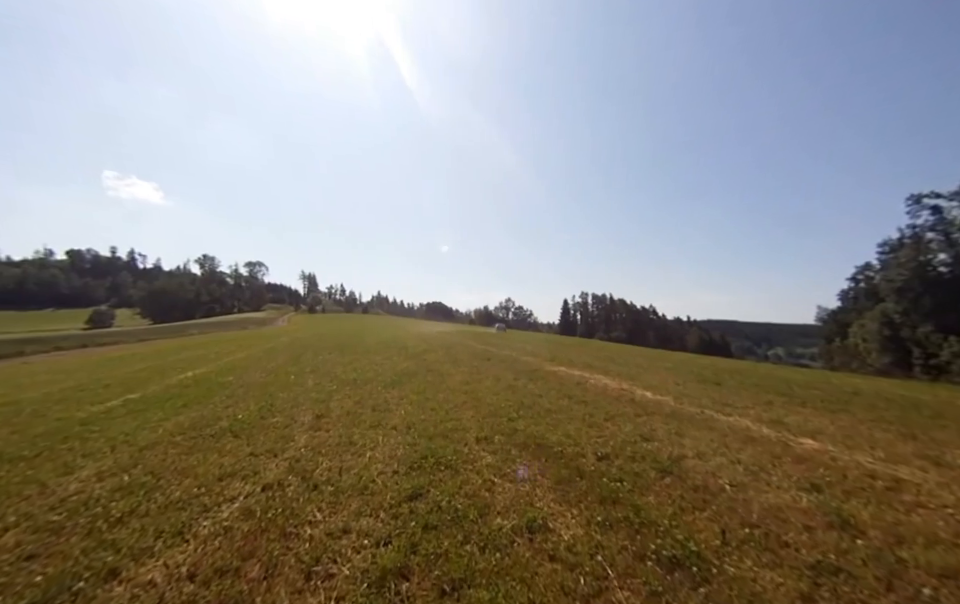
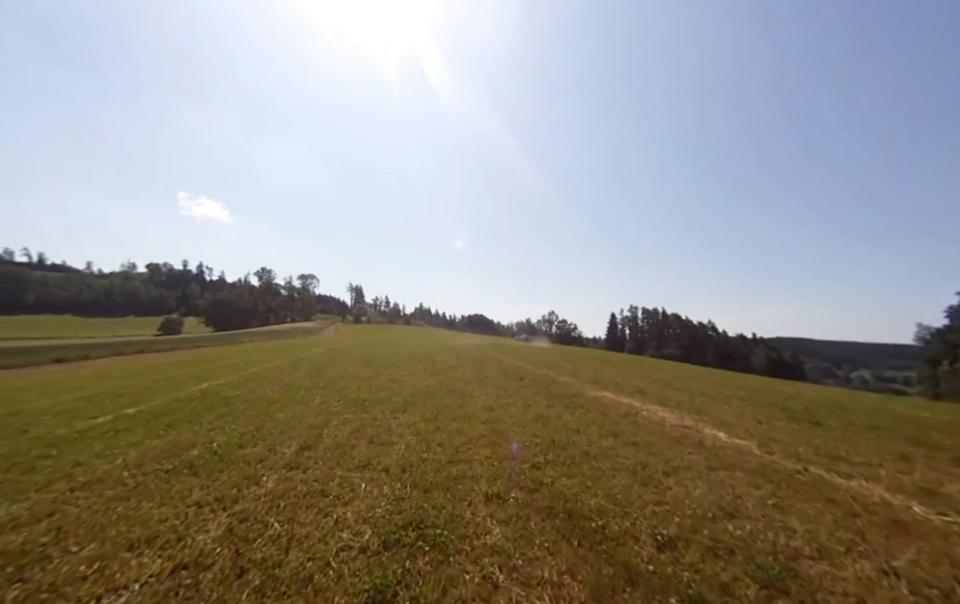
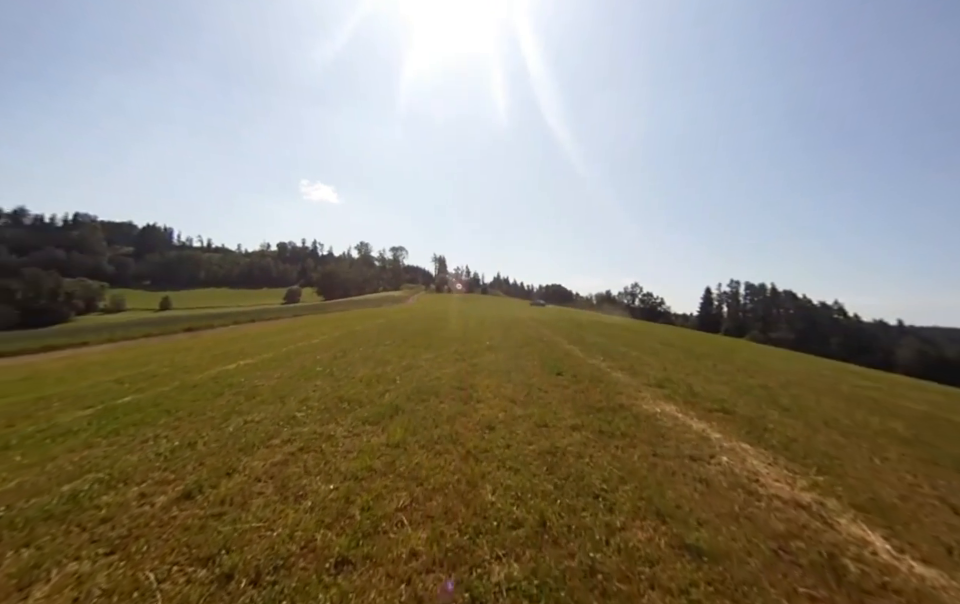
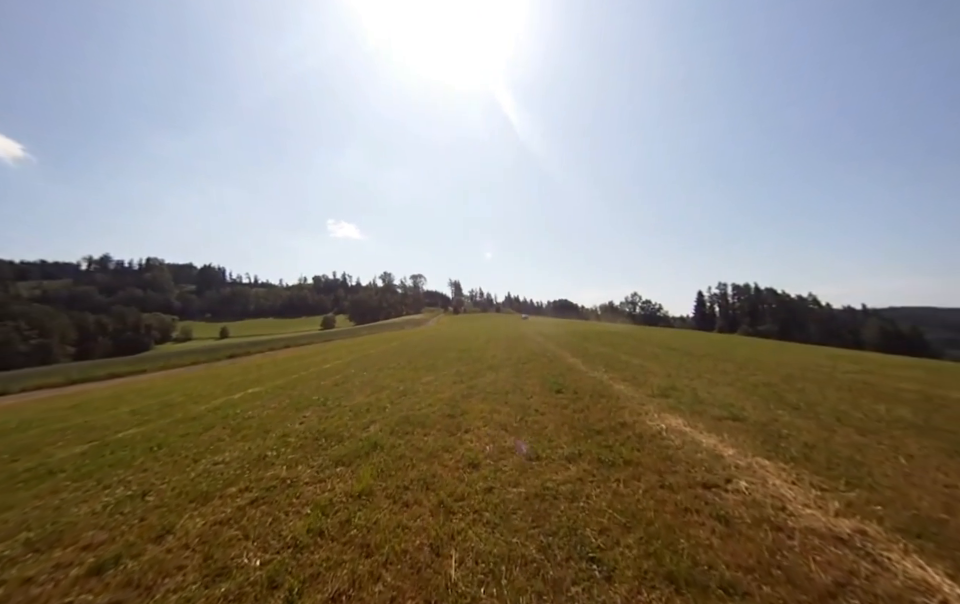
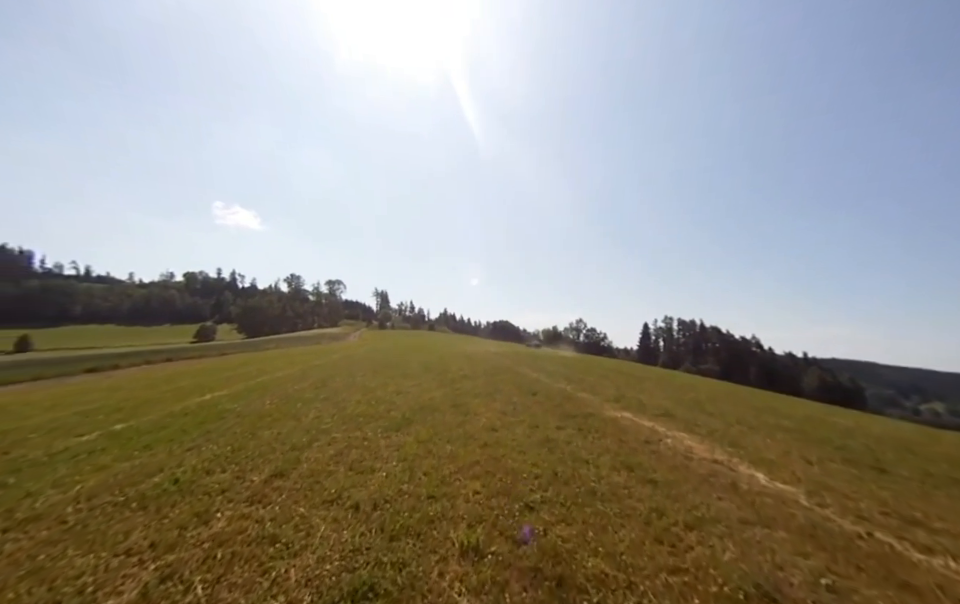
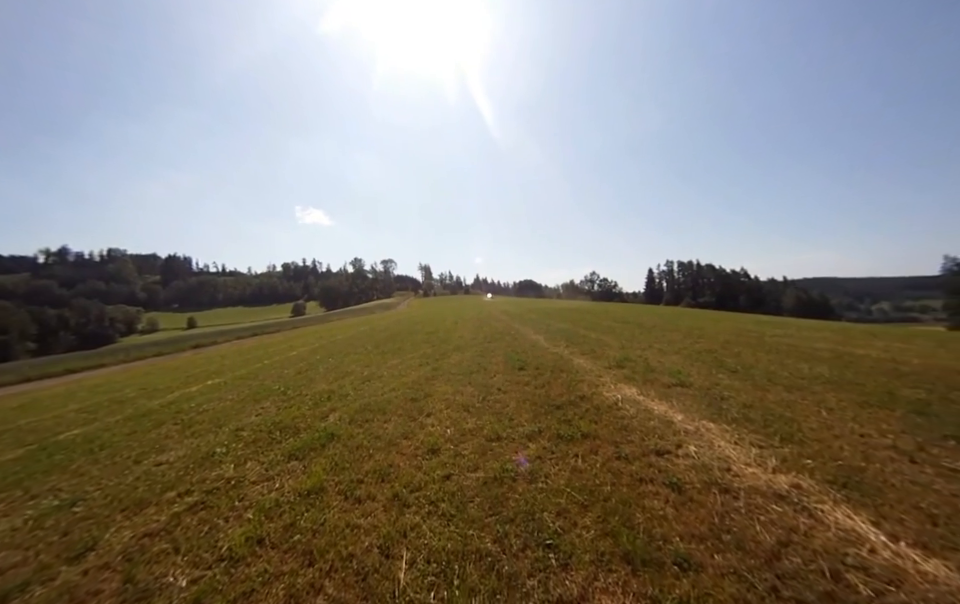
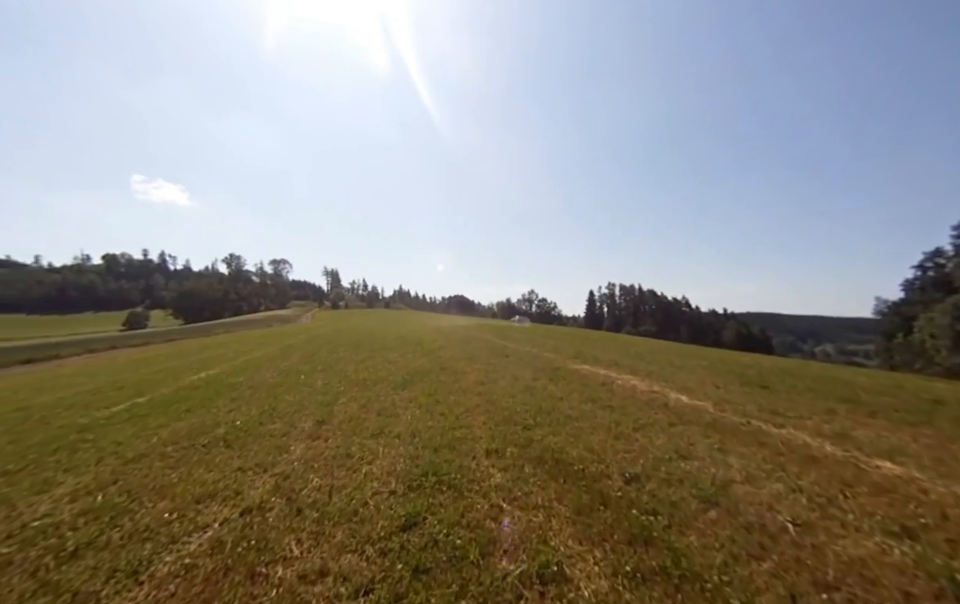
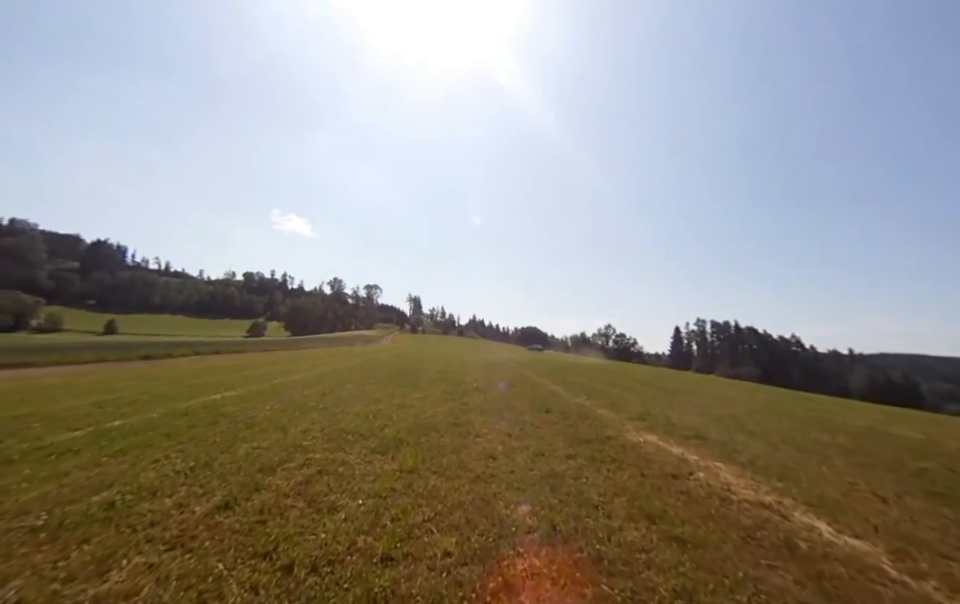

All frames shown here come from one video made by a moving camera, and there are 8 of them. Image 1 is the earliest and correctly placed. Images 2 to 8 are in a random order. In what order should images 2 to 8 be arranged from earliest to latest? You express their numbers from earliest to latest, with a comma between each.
7, 2, 5, 8, 3, 4, 6
